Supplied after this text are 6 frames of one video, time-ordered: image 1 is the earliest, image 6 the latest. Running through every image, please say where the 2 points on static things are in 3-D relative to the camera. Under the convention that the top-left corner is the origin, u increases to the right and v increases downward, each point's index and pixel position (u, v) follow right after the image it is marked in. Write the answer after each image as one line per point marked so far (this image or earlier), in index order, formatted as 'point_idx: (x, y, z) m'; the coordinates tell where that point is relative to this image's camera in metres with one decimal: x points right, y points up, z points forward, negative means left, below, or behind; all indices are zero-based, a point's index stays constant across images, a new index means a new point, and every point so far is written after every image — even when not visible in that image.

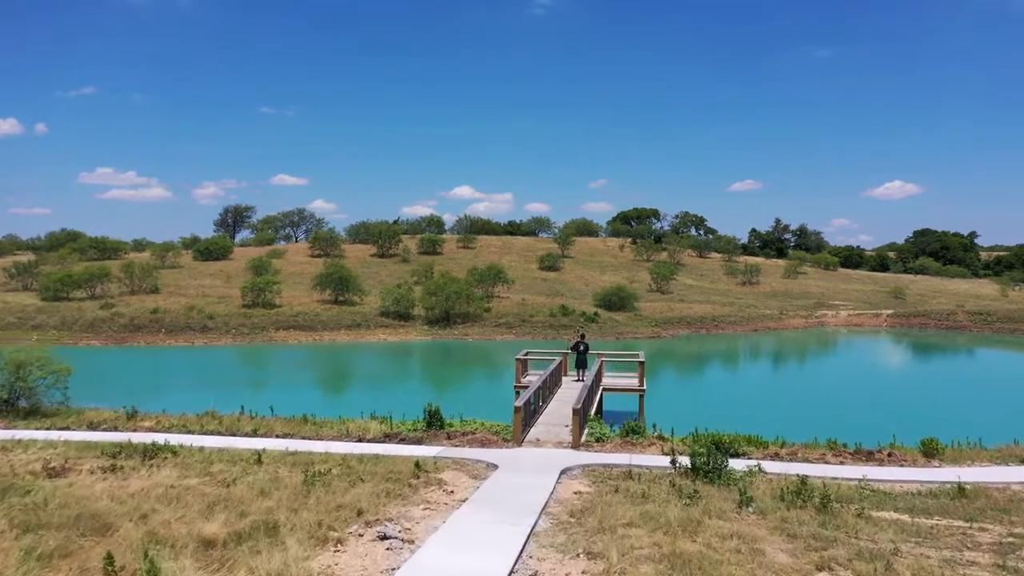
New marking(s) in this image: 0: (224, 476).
0: (-2.5, -1.7, +6.1) m
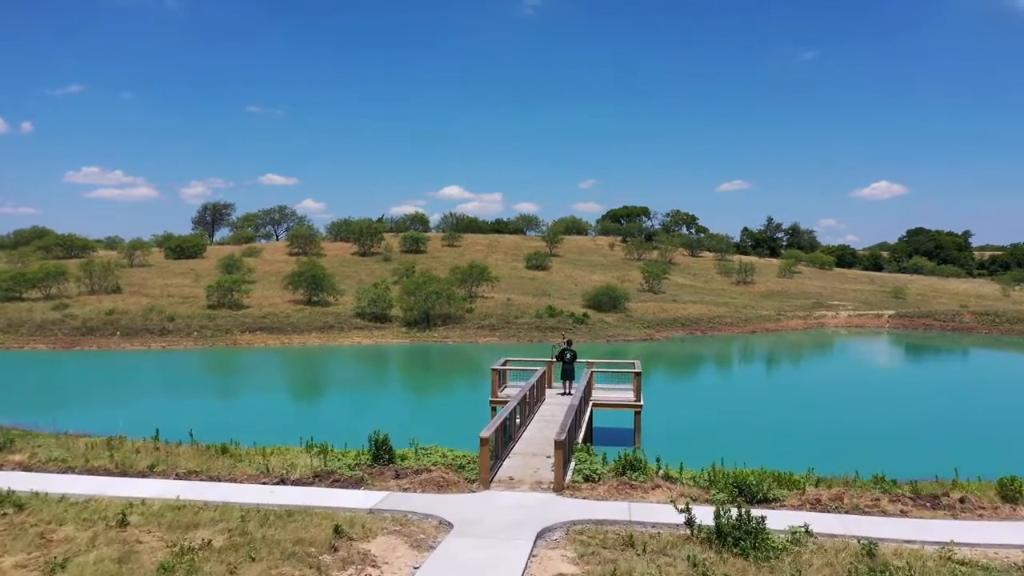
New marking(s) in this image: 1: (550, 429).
0: (-2.8, -1.6, +4.3) m
1: (+0.5, -1.8, +8.8) m
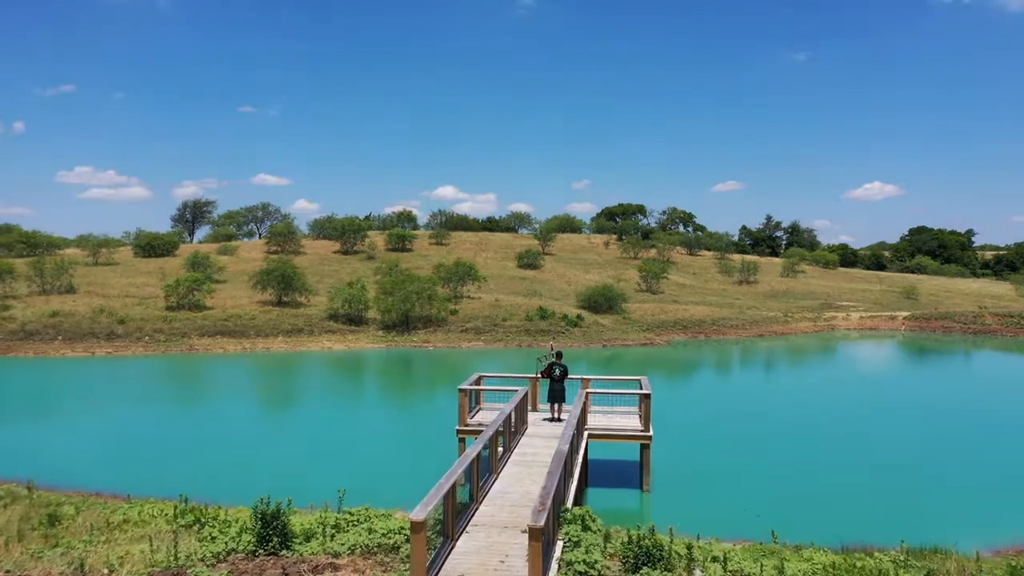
0: (-3.1, -1.6, +2.0) m
1: (+0.2, -1.8, +6.5) m
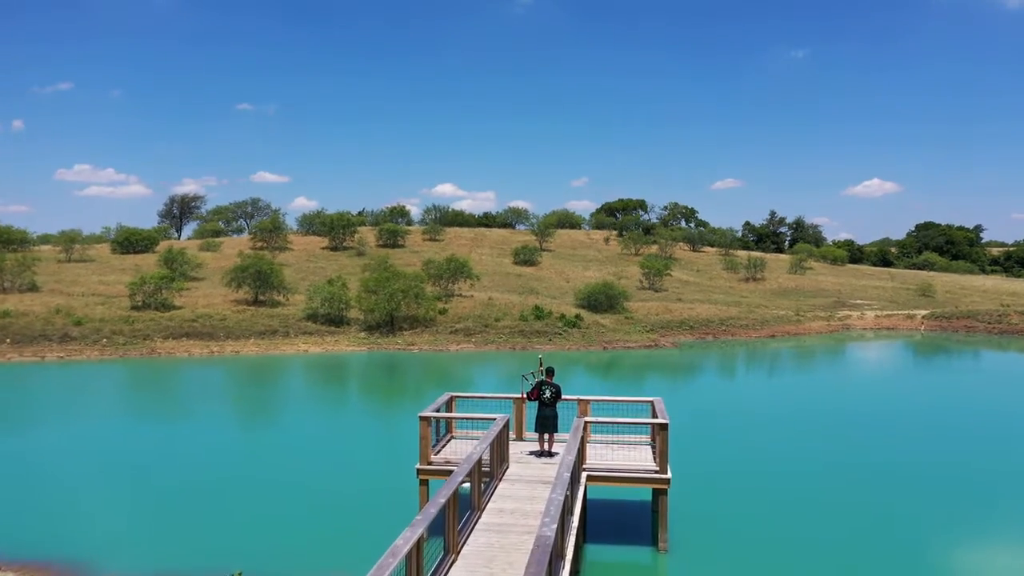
0: (-3.3, -1.6, +0.1) m
1: (0.0, -1.7, +4.6) m
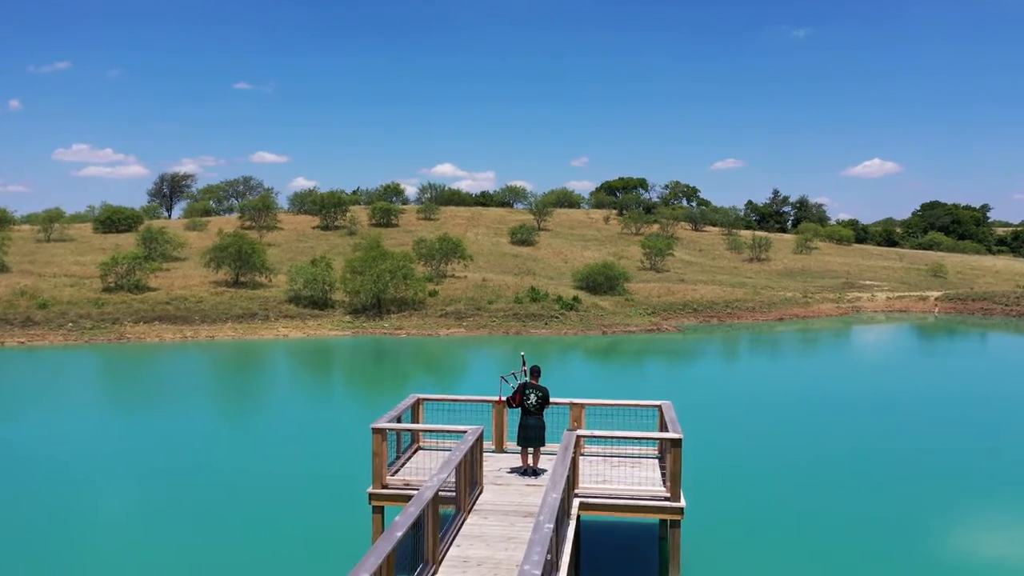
0: (-3.5, -1.6, -1.1) m
1: (-0.2, -1.7, +3.4) m
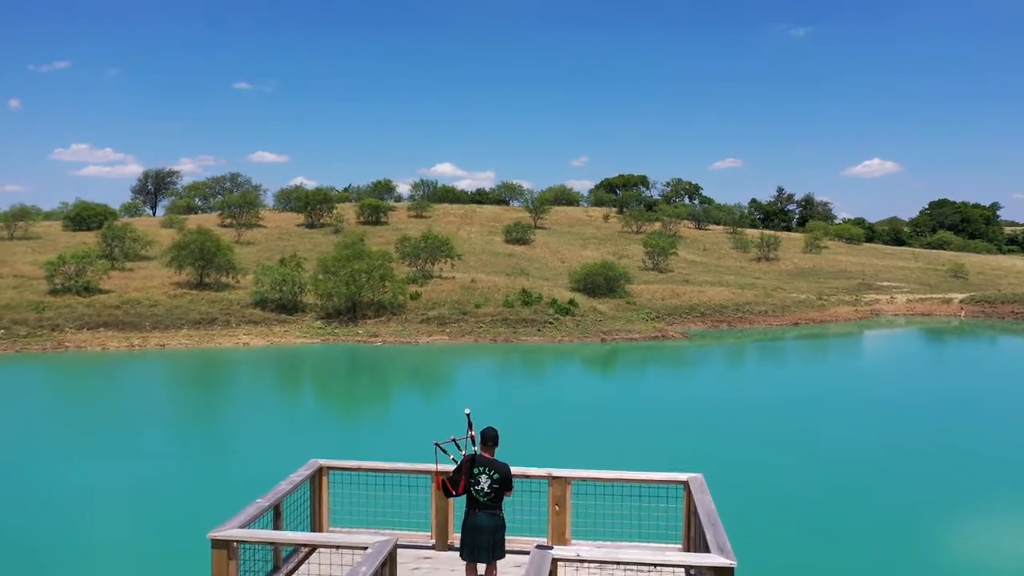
0: (-3.8, -1.7, -3.2) m
1: (-0.5, -1.7, +1.3) m
